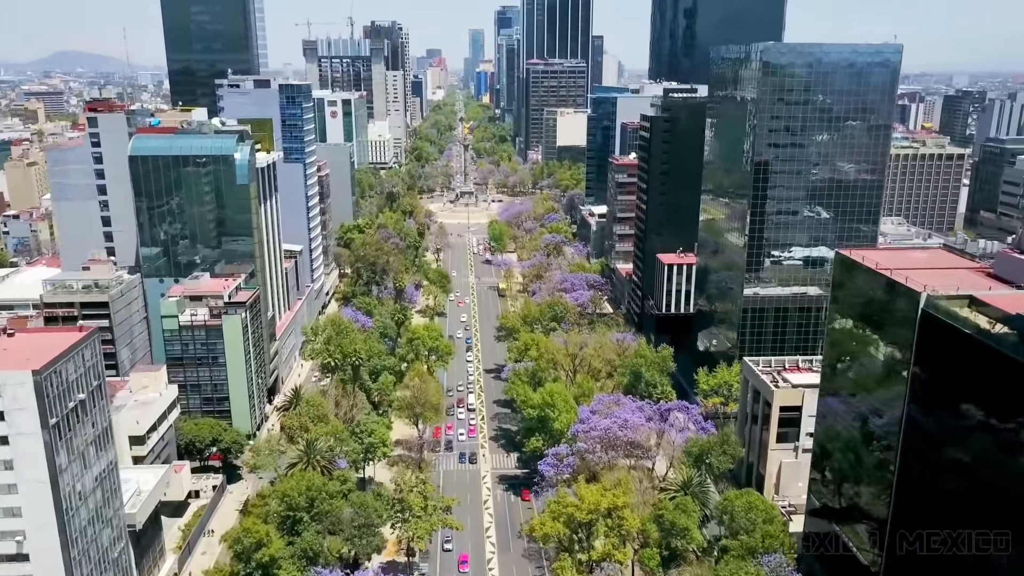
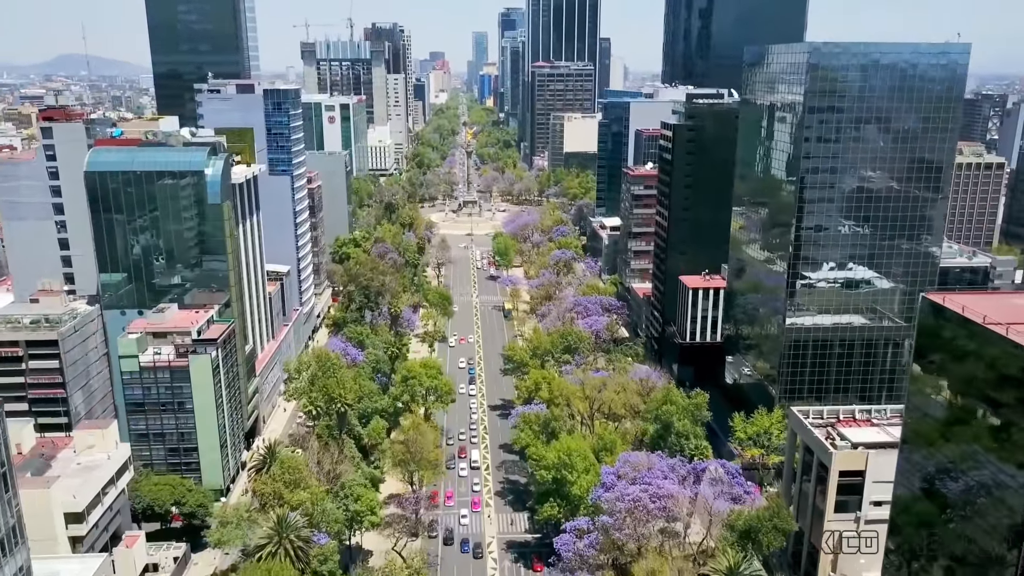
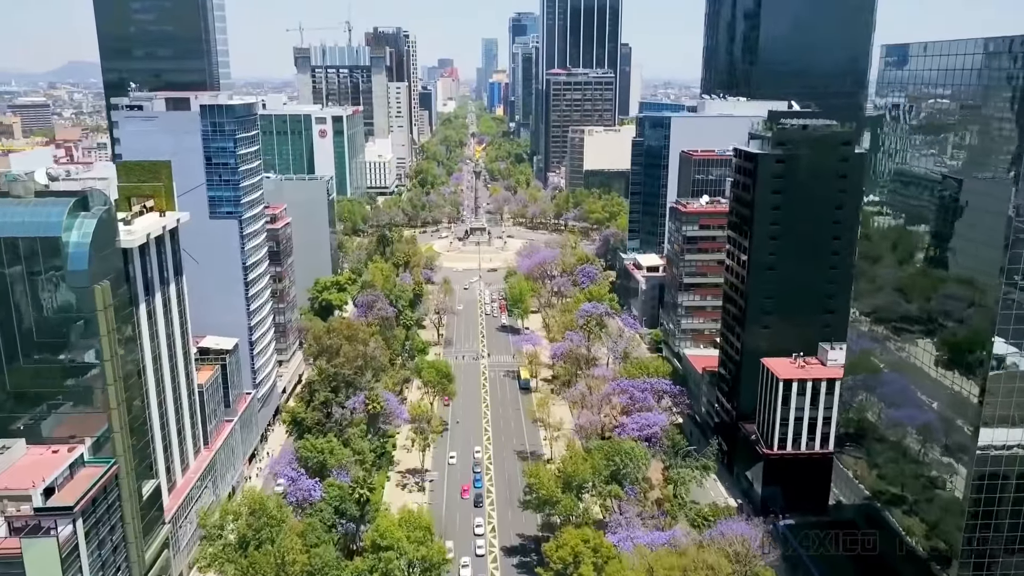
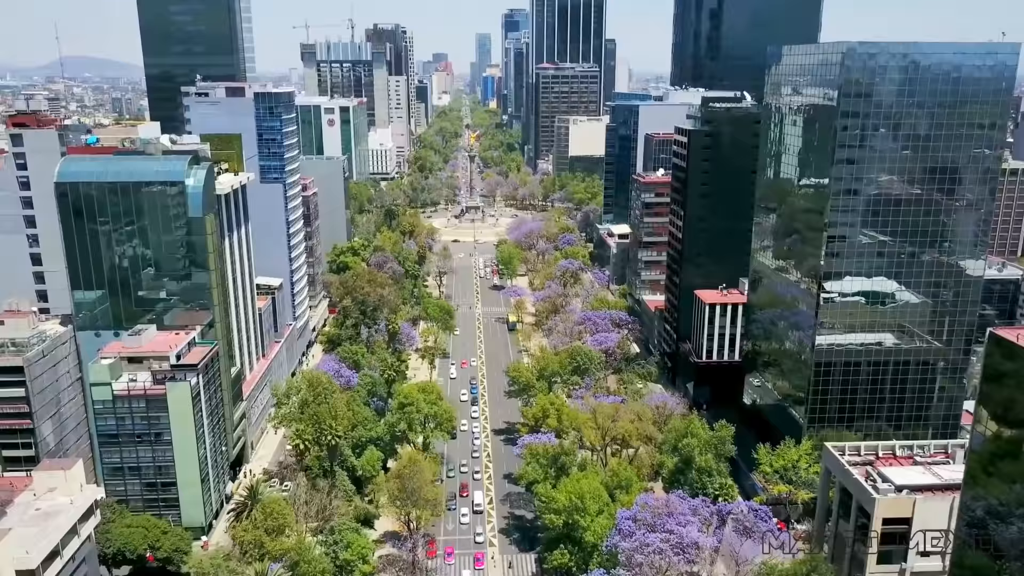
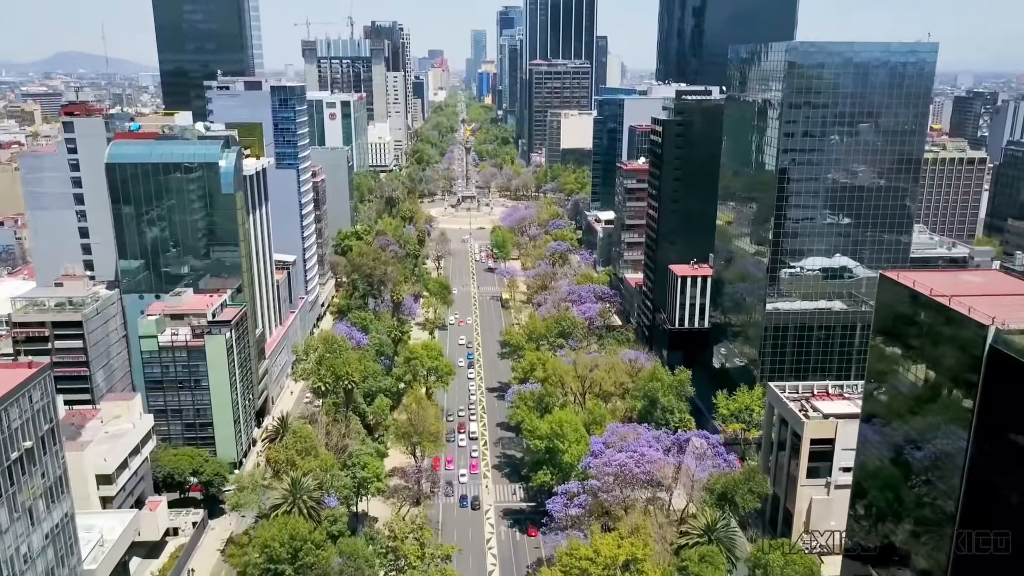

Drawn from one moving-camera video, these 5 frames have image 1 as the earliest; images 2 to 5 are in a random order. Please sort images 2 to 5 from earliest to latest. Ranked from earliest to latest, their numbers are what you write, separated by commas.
5, 2, 4, 3
